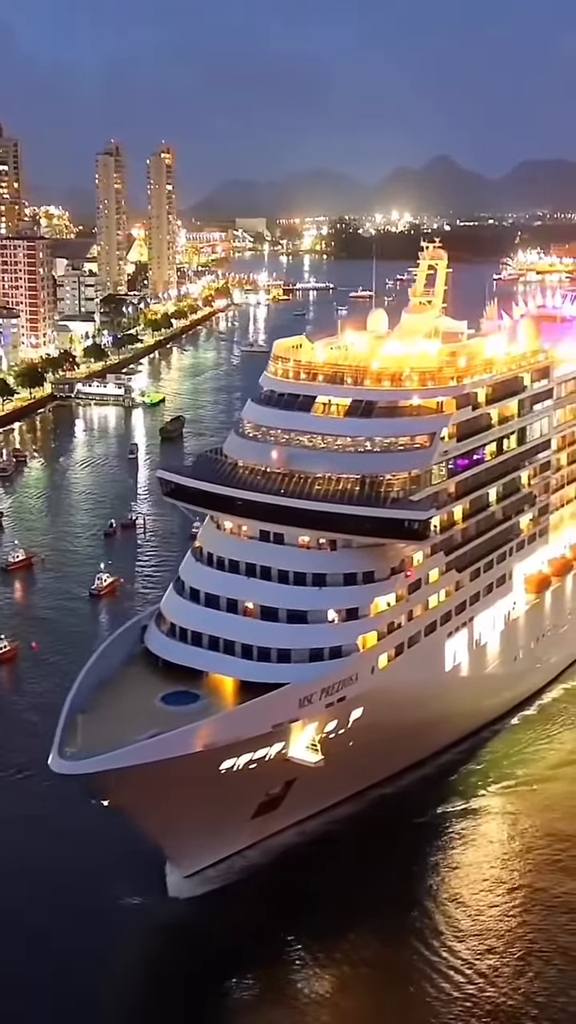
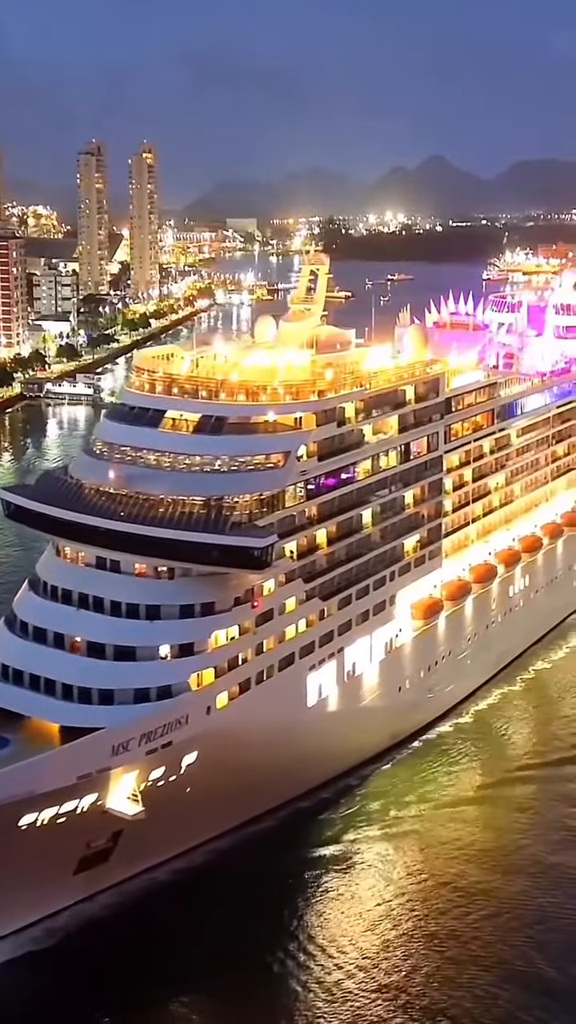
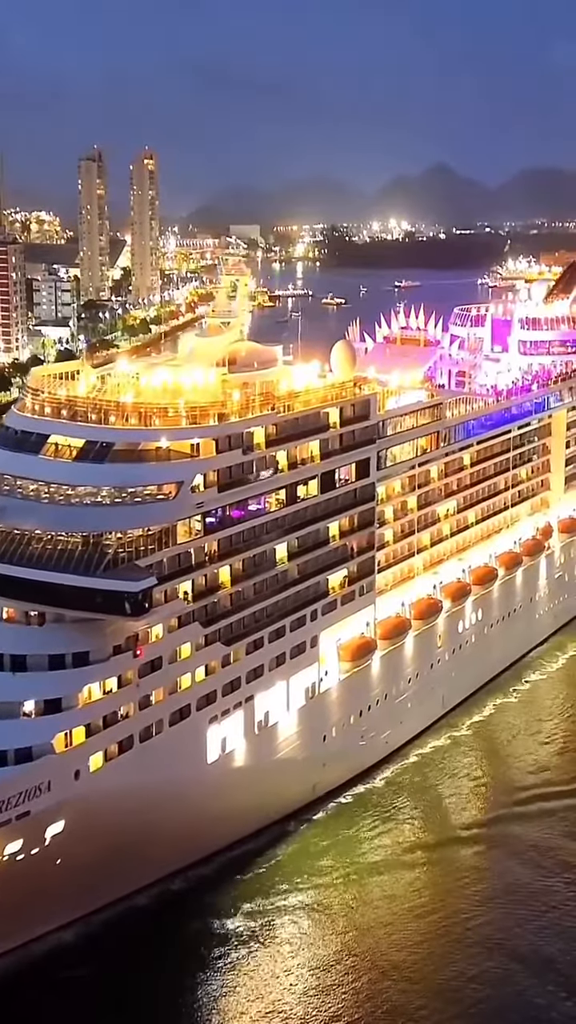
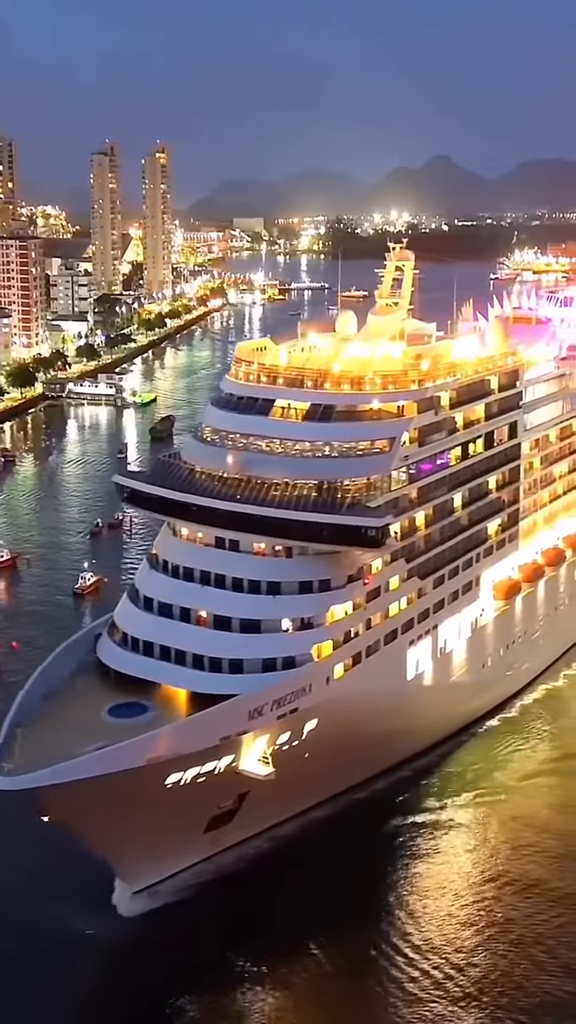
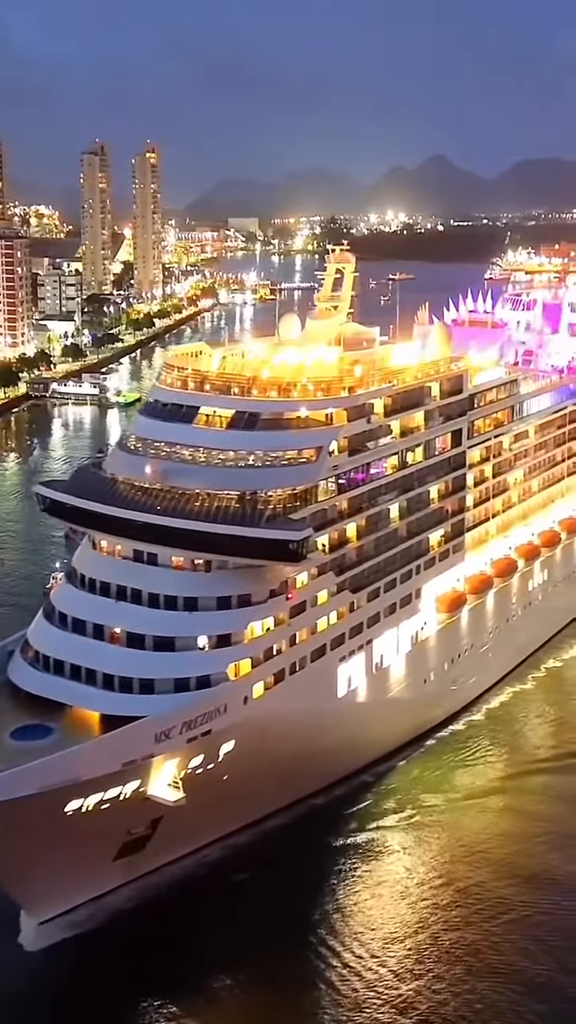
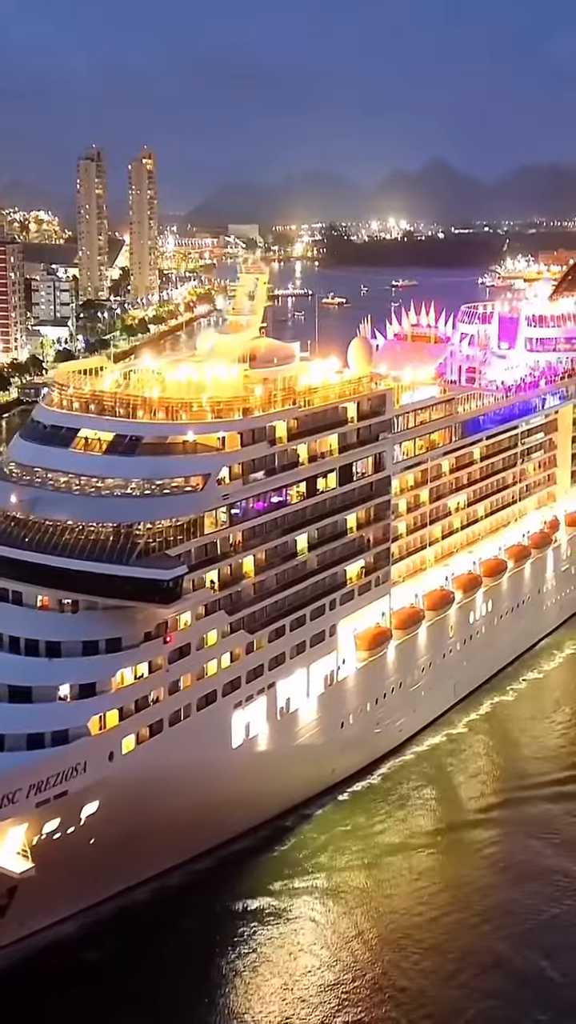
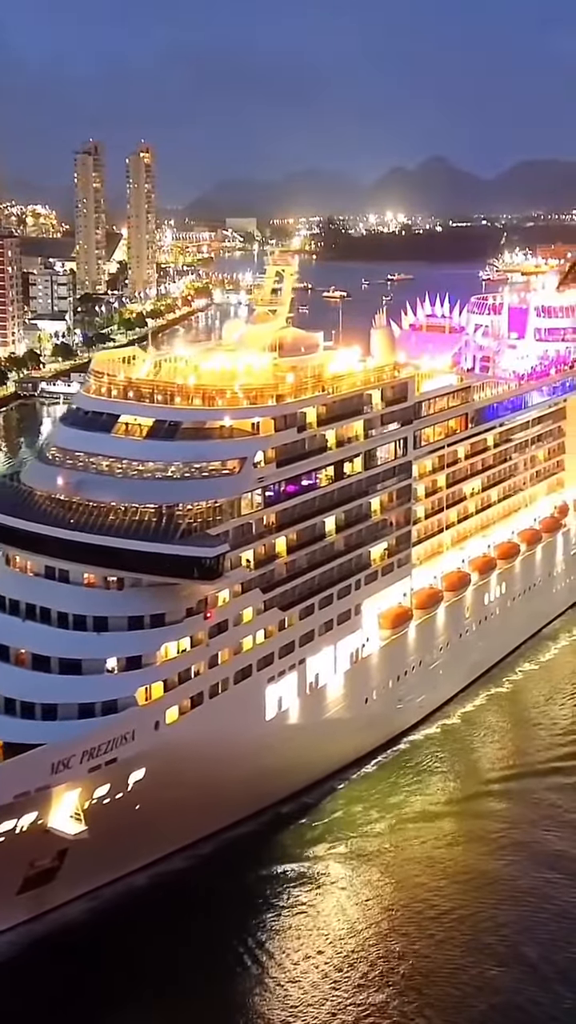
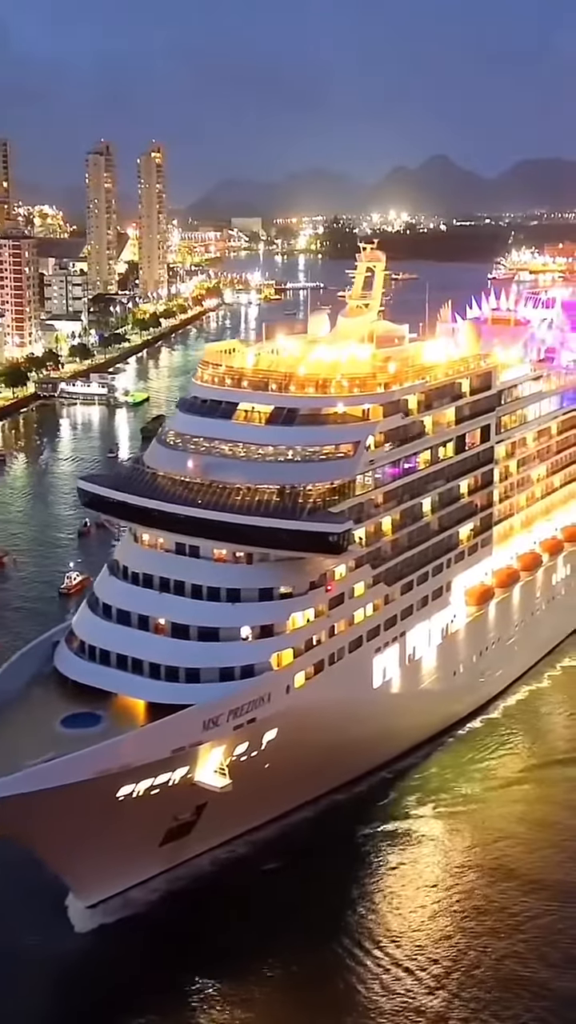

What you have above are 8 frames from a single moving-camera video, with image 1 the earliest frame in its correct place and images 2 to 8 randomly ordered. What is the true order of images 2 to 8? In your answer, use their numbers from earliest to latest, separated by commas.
4, 8, 5, 2, 7, 6, 3
